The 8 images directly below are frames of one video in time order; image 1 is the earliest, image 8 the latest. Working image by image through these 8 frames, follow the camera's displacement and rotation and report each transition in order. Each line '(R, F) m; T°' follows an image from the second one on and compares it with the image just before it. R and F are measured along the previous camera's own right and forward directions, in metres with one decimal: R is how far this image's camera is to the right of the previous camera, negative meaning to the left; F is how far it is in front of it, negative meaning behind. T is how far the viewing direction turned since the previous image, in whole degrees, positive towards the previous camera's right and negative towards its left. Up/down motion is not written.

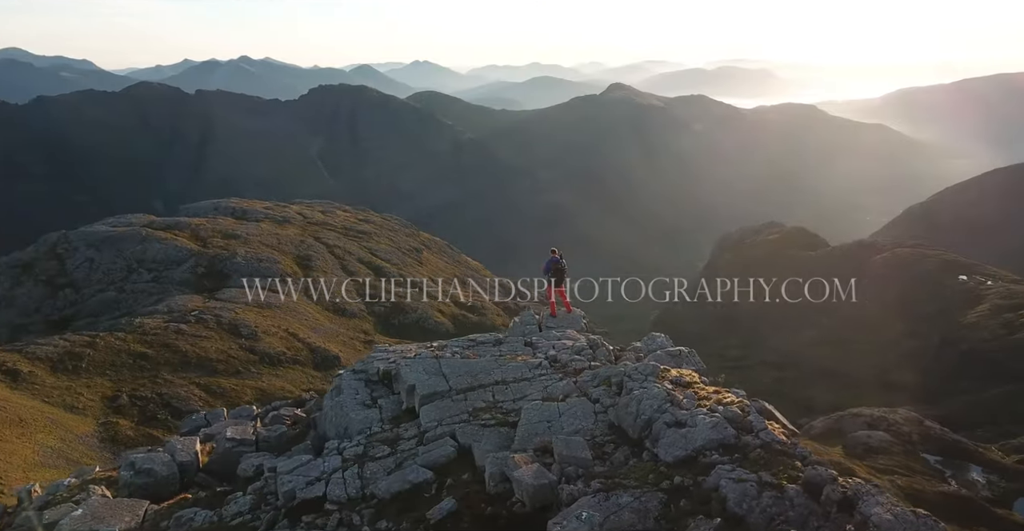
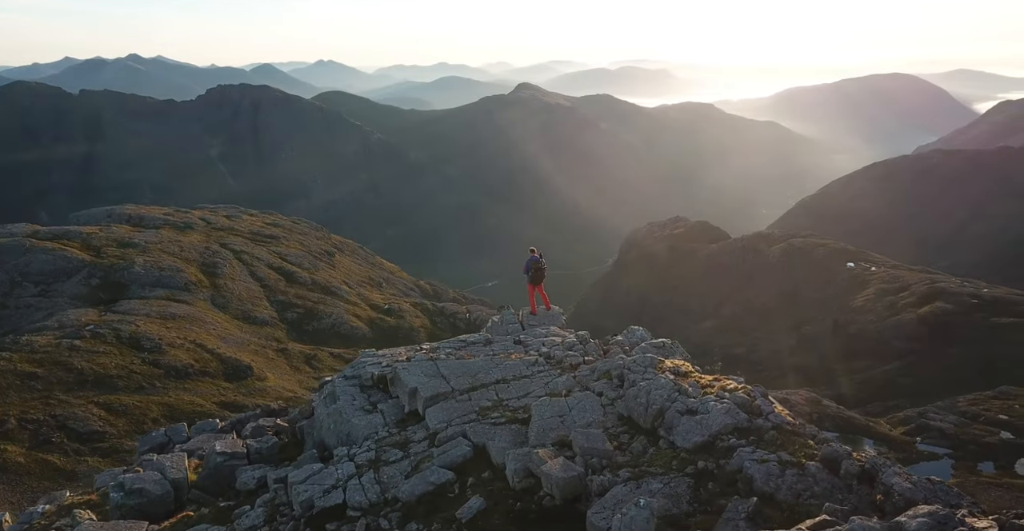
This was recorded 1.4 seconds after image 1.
(-3.9, -0.5) m; +7°
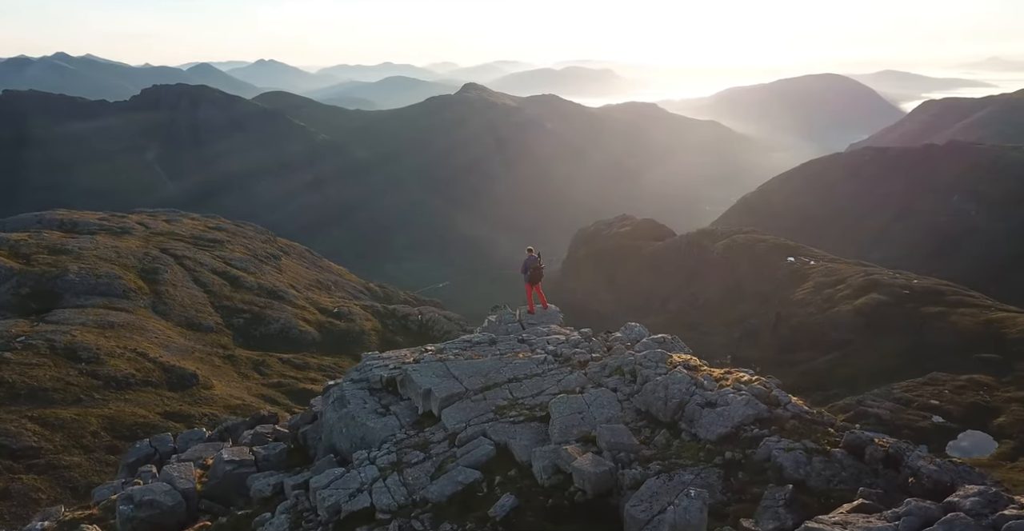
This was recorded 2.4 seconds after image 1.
(-2.9, -0.3) m; +4°
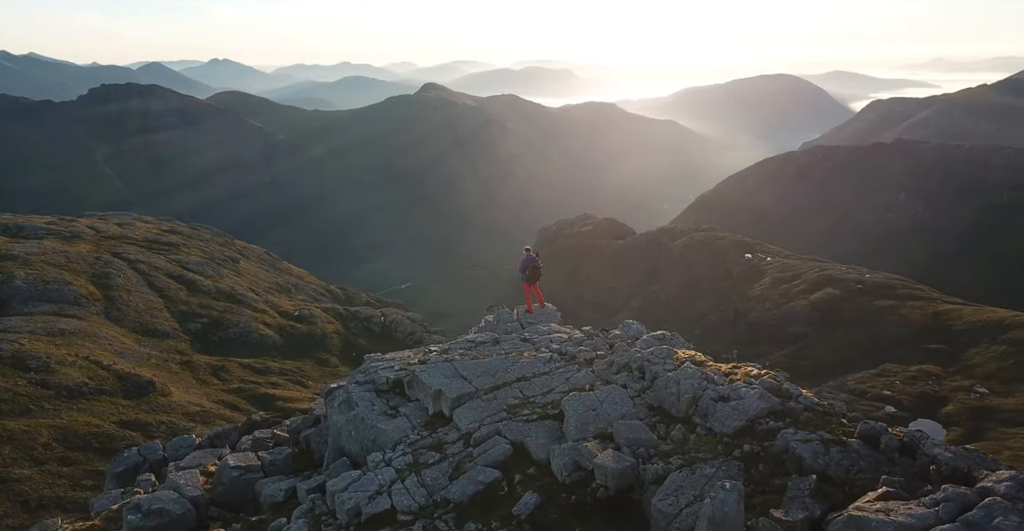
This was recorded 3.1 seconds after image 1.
(-2.2, -0.1) m; +3°
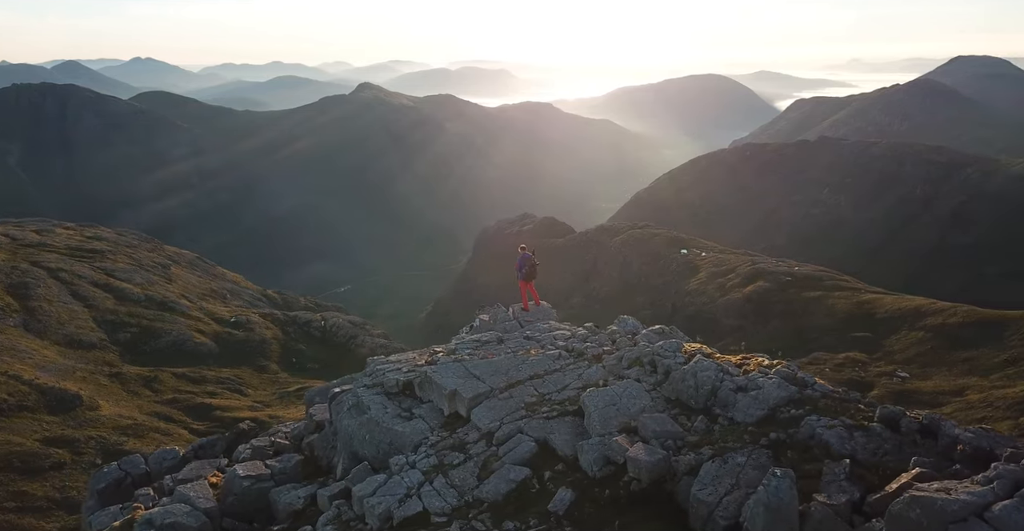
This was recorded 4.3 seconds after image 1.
(-3.4, 0.0) m; +5°
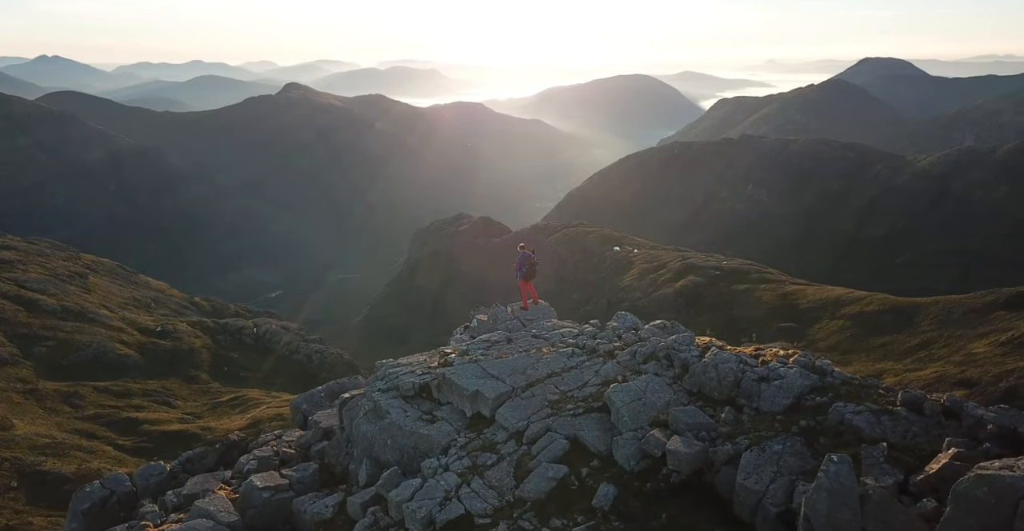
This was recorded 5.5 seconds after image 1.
(-3.9, +0.2) m; +5°
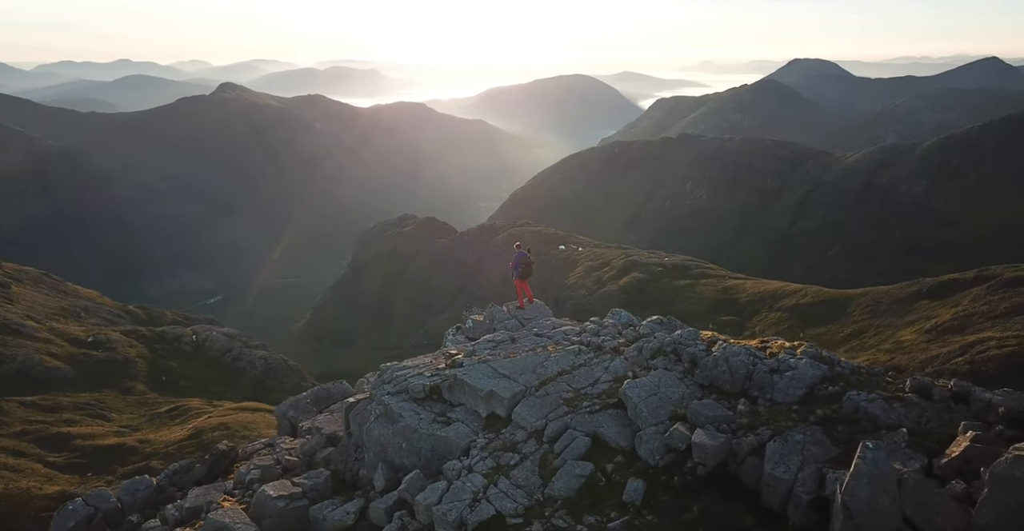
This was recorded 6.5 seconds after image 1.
(-3.1, +0.2) m; +5°
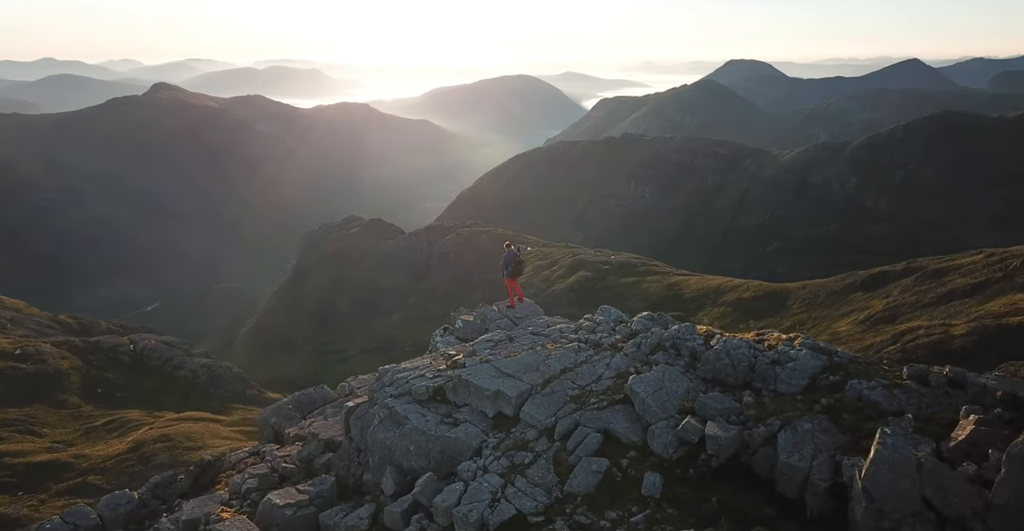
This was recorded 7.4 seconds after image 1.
(-2.6, +0.2) m; +4°
